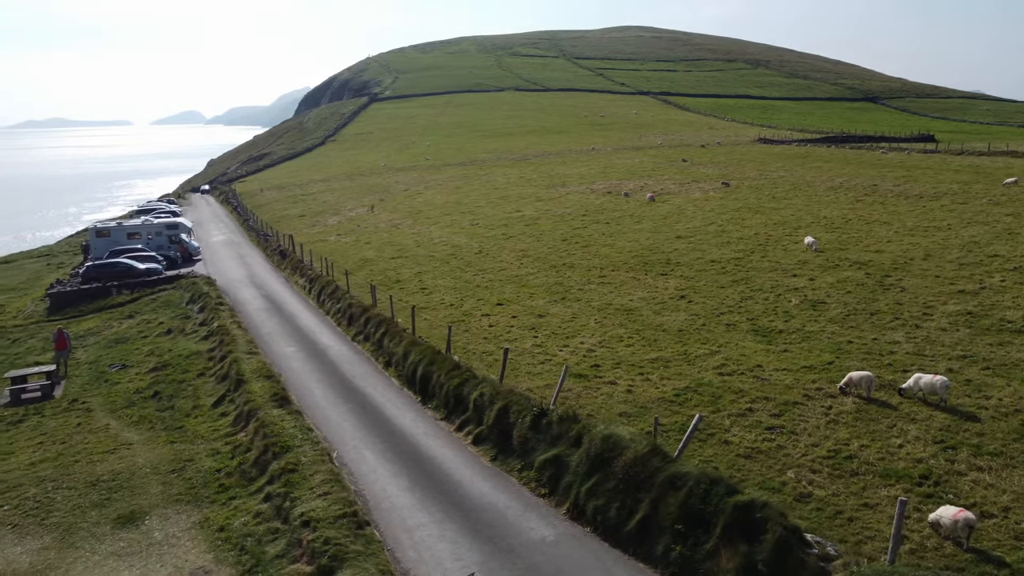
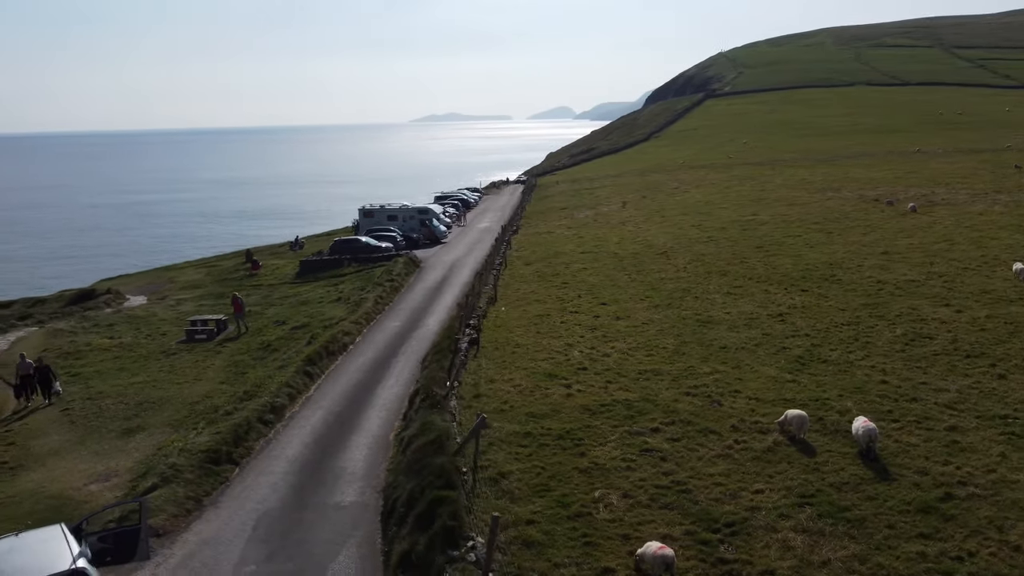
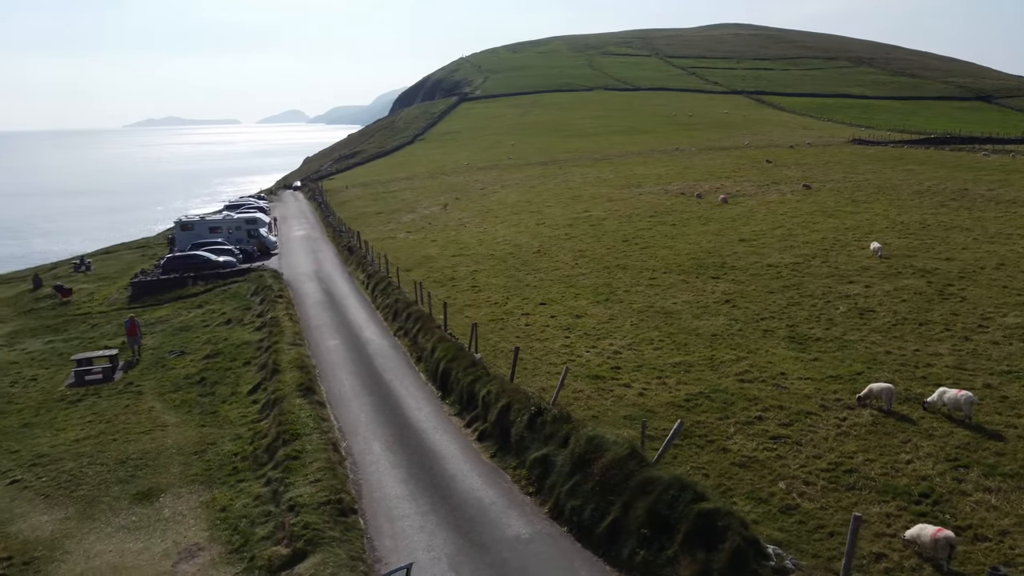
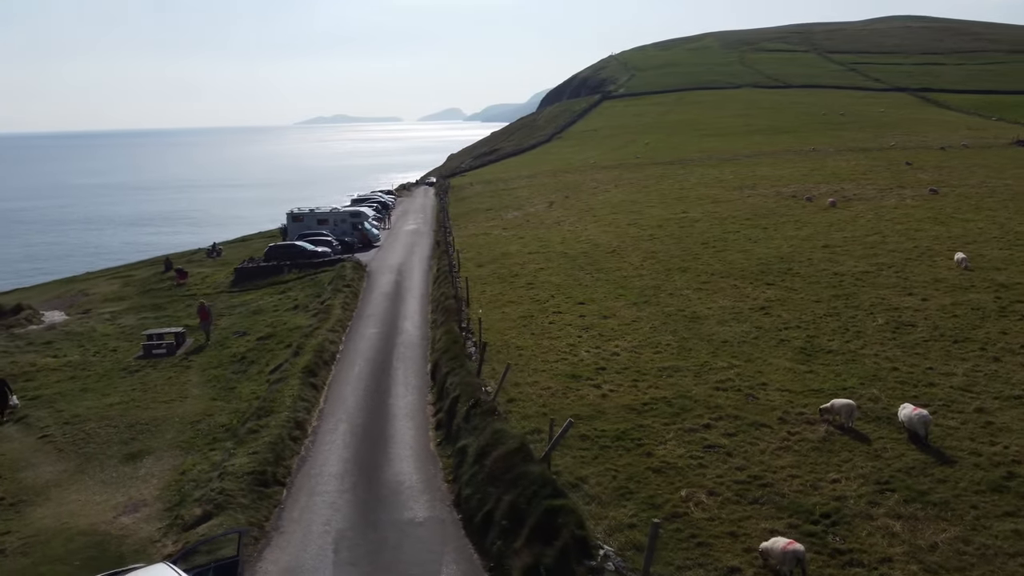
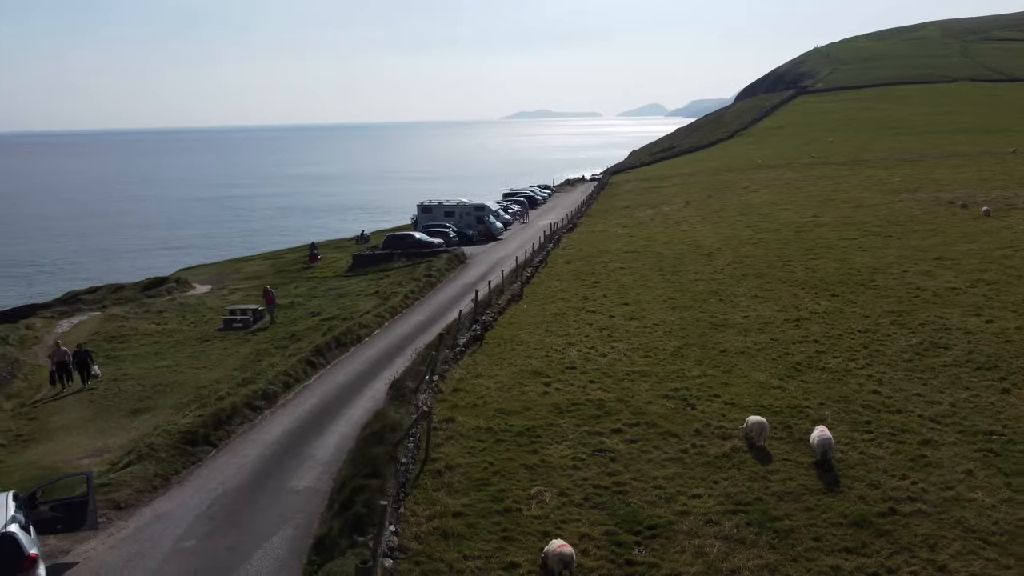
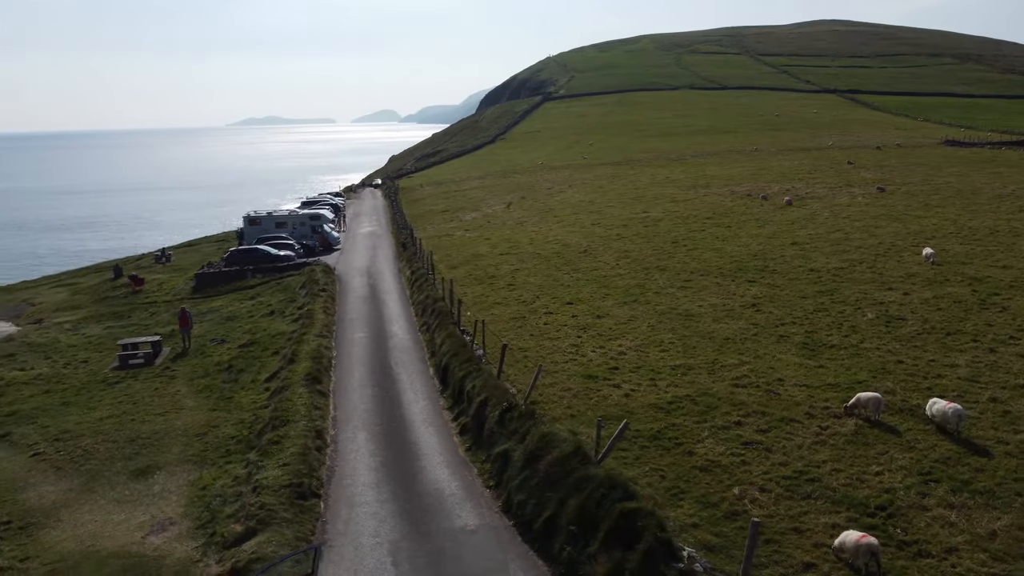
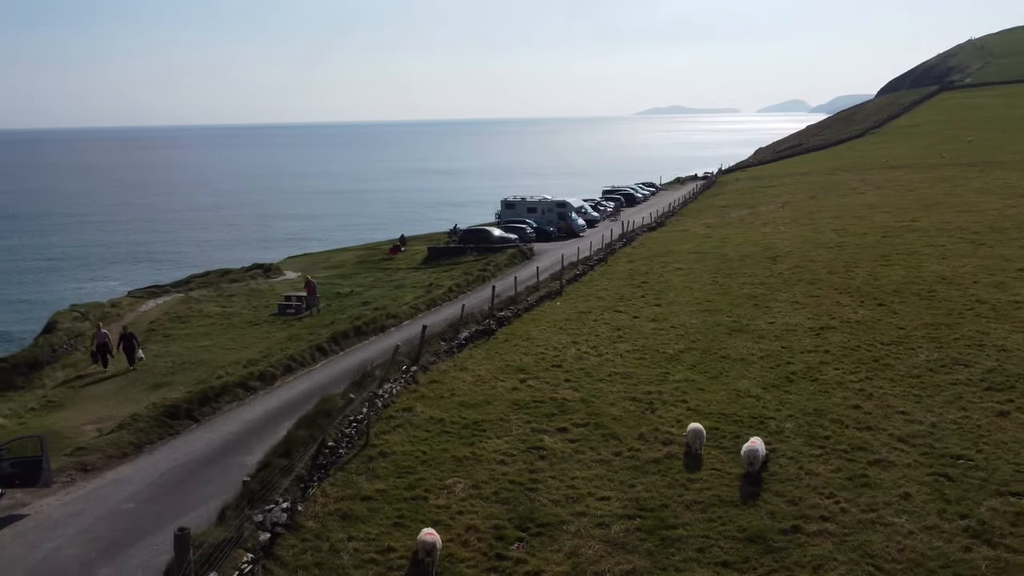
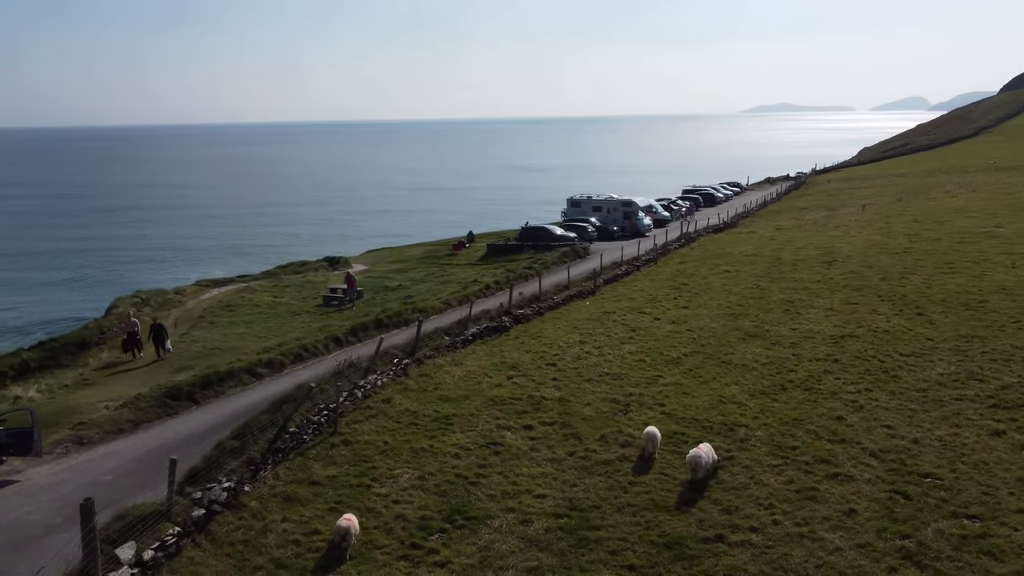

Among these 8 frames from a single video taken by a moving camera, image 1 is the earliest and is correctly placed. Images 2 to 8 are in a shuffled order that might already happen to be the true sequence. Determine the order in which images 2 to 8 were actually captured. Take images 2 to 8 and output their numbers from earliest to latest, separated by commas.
3, 6, 4, 2, 5, 7, 8
